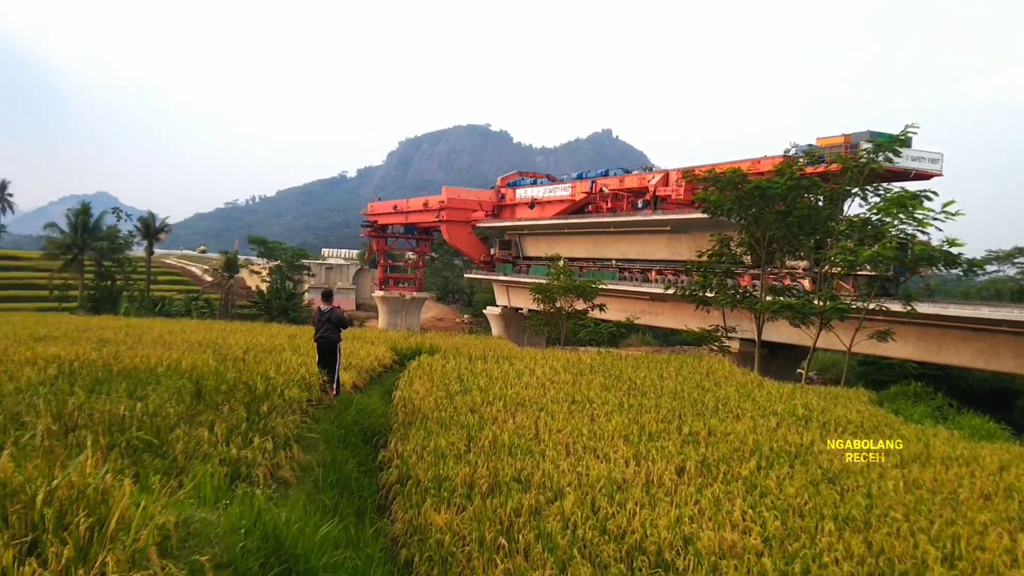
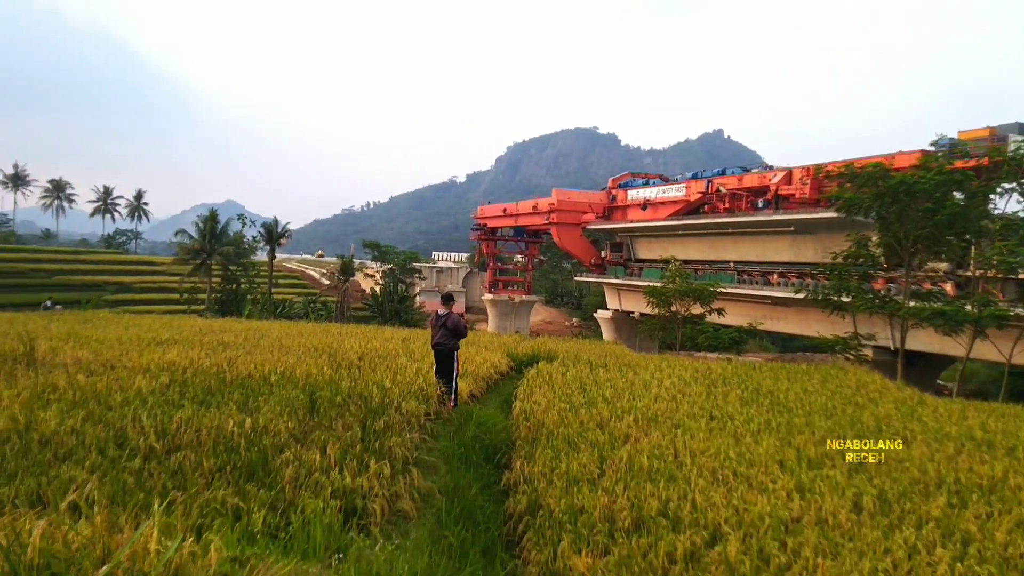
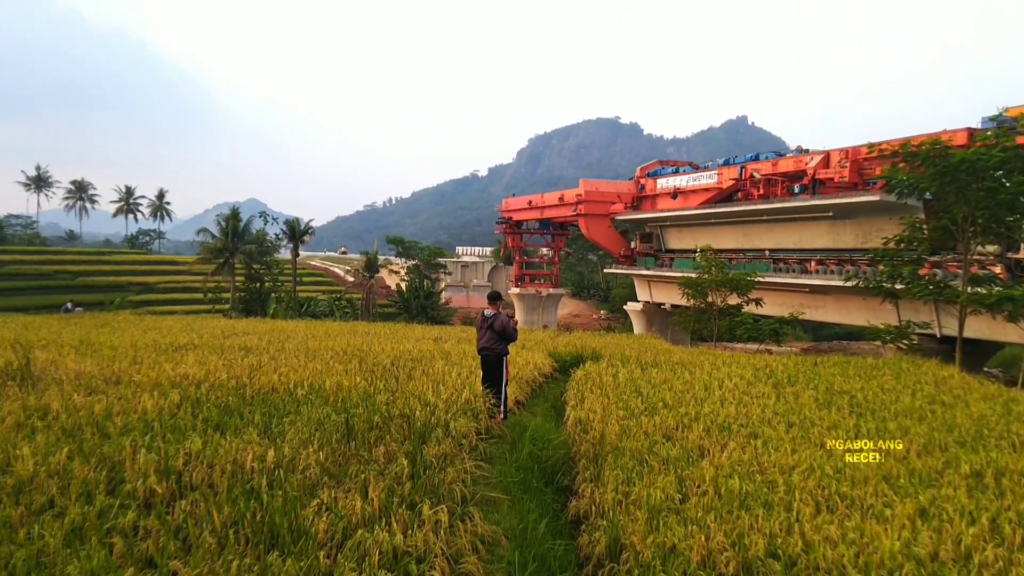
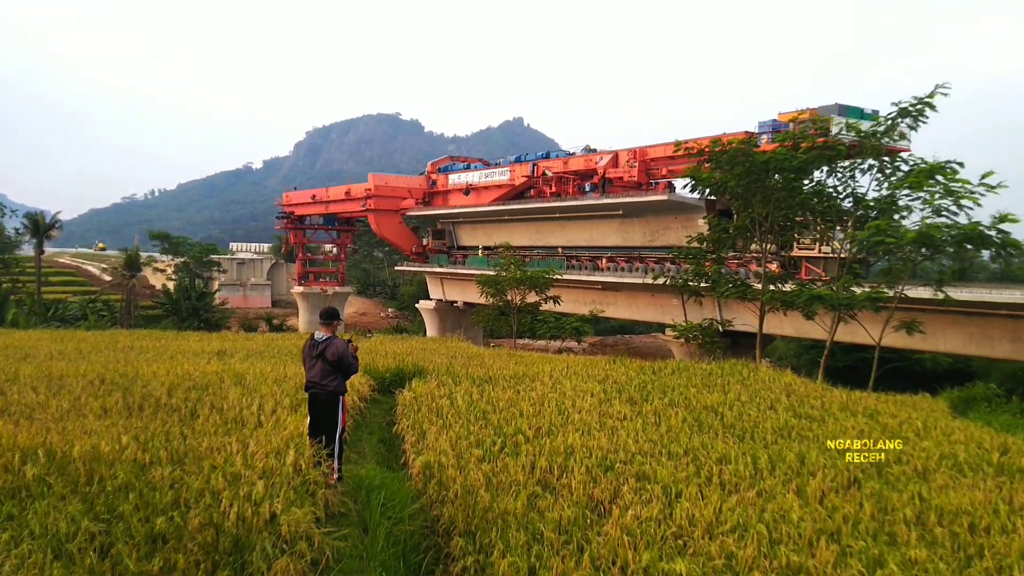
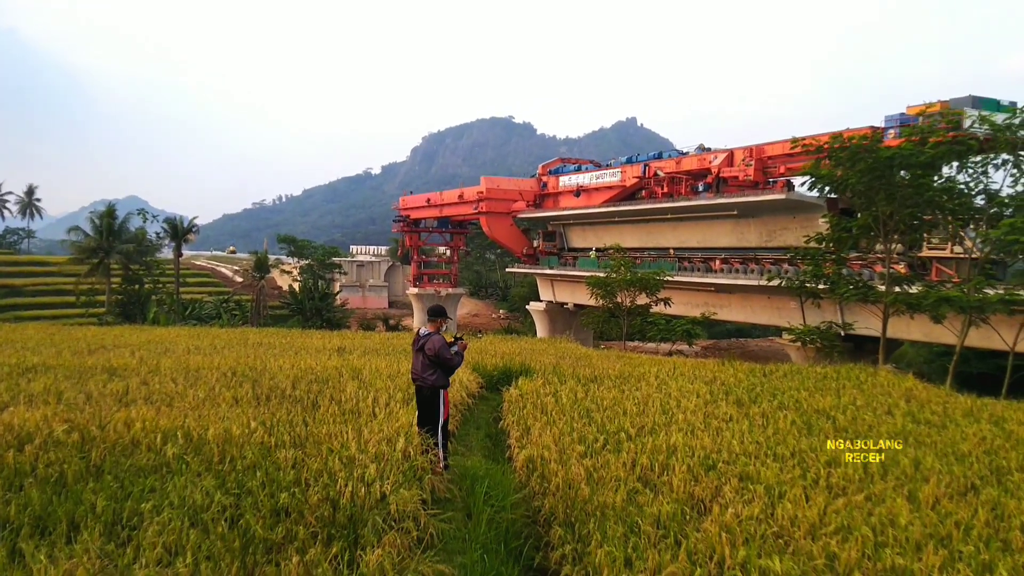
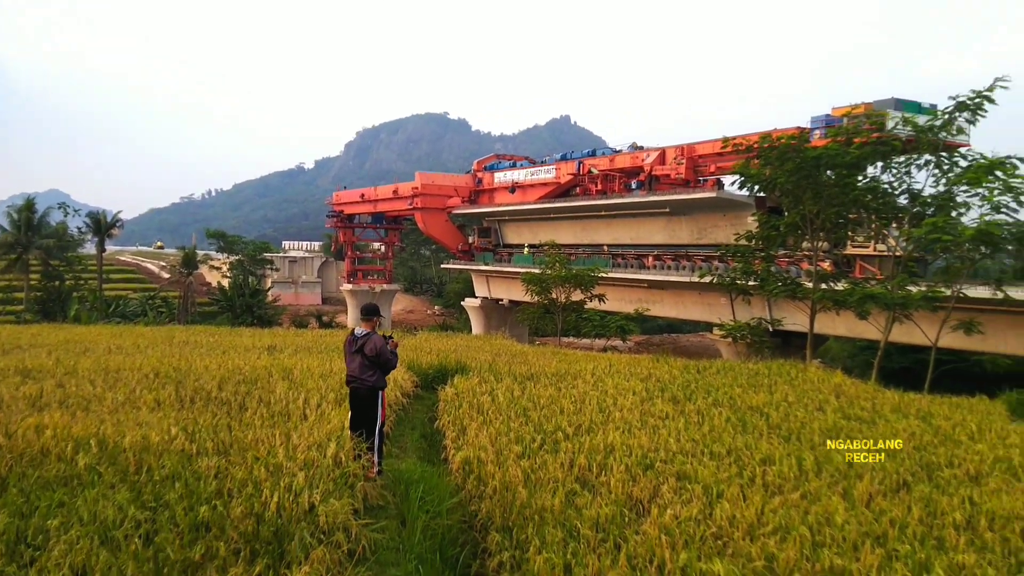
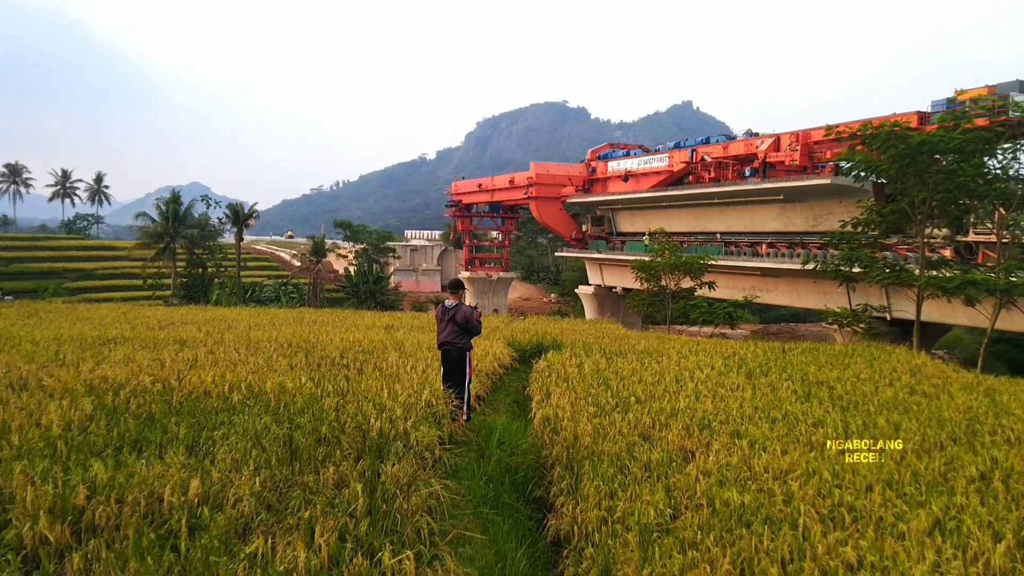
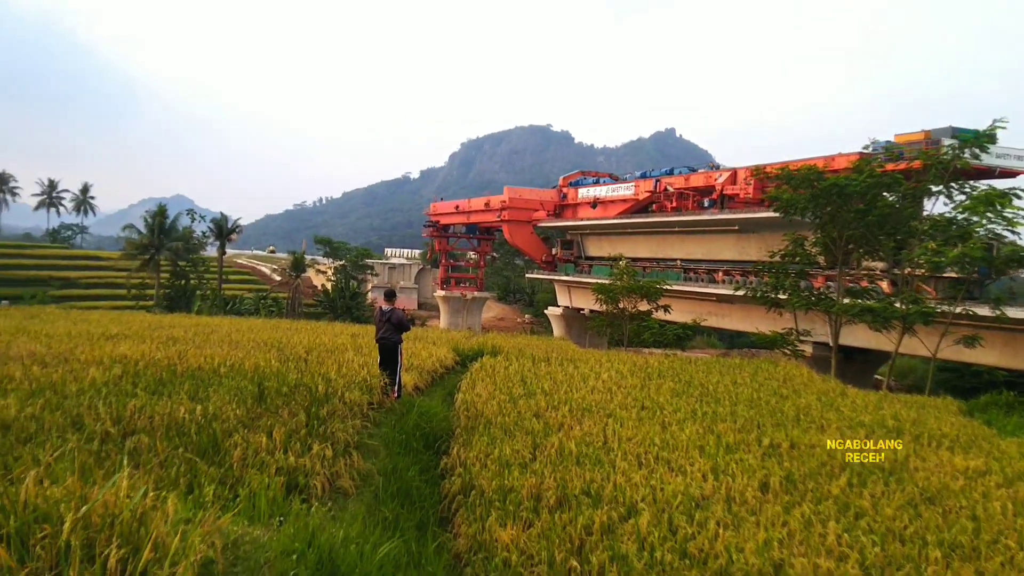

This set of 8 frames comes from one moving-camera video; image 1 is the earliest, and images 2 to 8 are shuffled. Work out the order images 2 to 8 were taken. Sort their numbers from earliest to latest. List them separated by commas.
8, 2, 3, 7, 5, 6, 4
